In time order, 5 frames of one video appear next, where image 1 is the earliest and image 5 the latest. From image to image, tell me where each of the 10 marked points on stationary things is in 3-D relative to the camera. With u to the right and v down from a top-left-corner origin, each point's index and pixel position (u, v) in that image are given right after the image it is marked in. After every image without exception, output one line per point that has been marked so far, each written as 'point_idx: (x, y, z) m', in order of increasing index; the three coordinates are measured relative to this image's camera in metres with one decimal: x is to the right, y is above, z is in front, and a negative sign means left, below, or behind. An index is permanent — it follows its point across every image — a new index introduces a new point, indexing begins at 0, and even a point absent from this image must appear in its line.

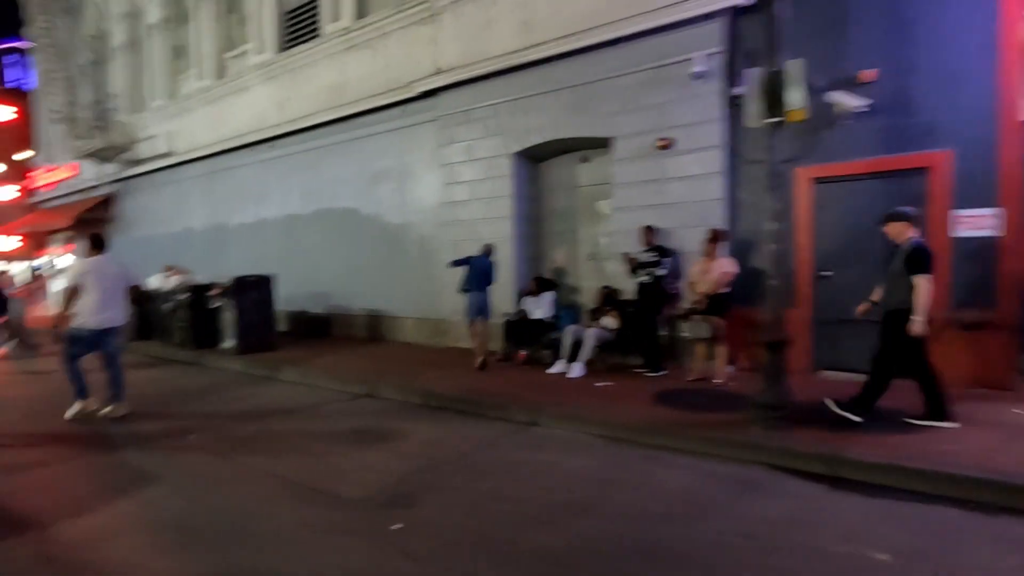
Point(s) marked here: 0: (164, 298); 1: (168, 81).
0: (-8.4, -0.3, +12.9) m
1: (-12.3, +7.4, +19.1) m
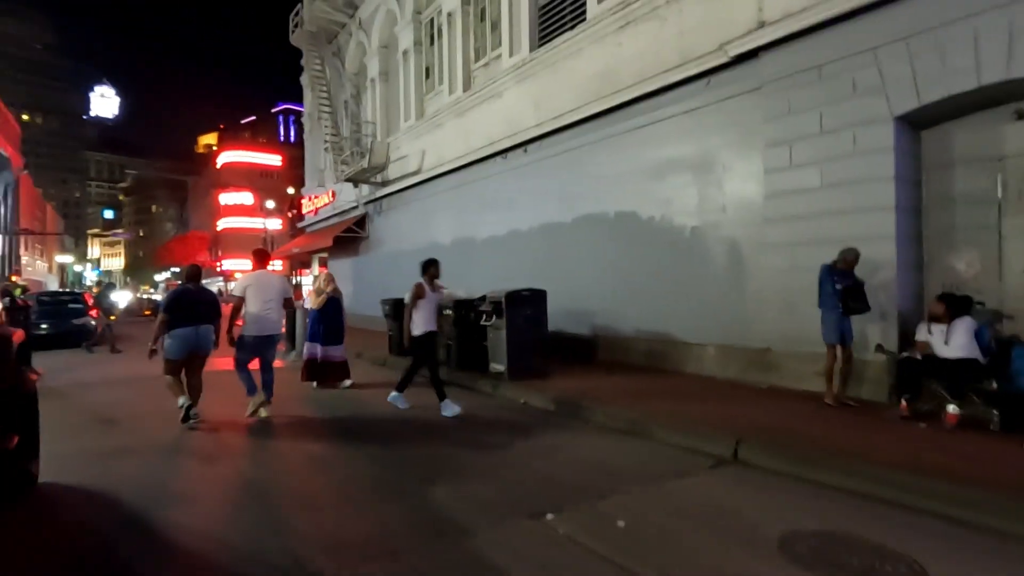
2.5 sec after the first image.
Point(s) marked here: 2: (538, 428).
0: (-2.0, -0.6, +12.2) m
1: (-3.5, +6.9, +19.7) m
2: (+0.3, -1.9, +7.1) m
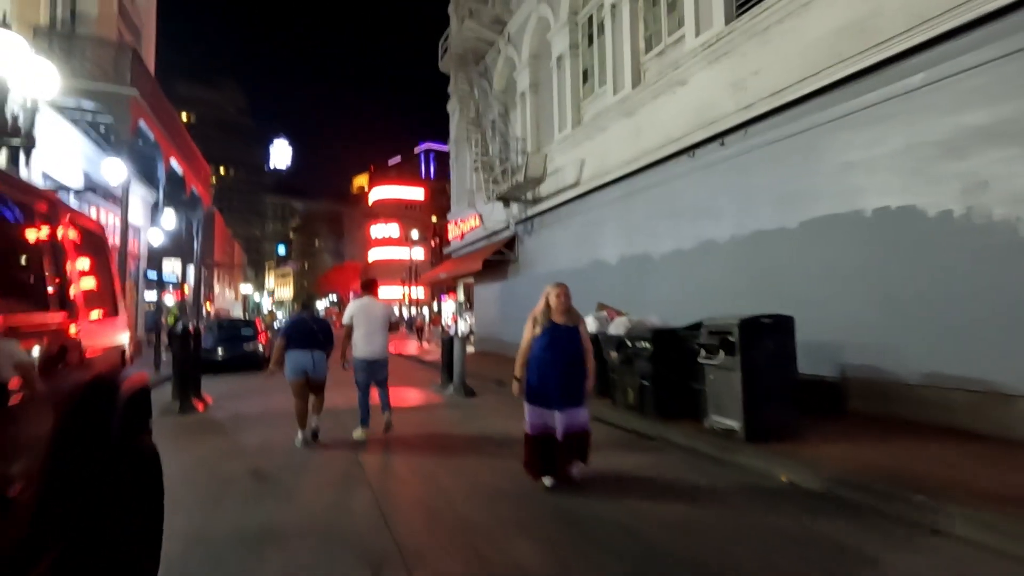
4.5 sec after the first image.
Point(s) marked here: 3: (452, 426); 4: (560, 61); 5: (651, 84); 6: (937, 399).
0: (+1.8, -1.1, +10.0) m
1: (+2.1, +6.0, +17.9) m
2: (+2.8, -2.1, +4.4) m
3: (-1.1, -2.5, +9.9) m
4: (+1.7, +8.0, +18.8) m
5: (+3.6, +5.2, +13.7) m
6: (+6.0, -1.5, +7.4) m
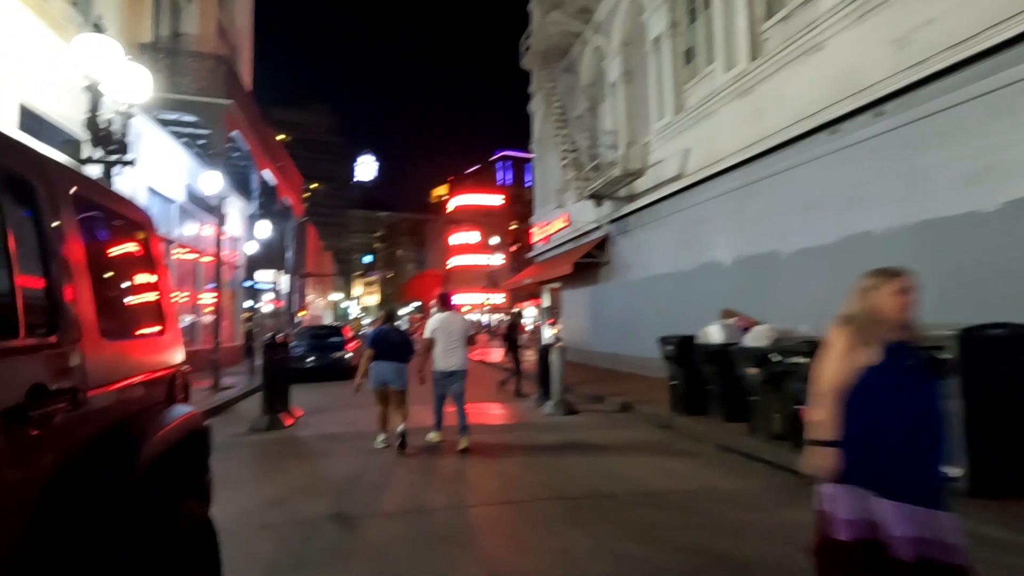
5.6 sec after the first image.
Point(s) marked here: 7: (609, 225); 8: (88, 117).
0: (+3.6, -1.1, +8.3) m
1: (+4.9, +5.9, +16.2) m
2: (+3.8, -2.1, +2.6) m
3: (+0.7, -2.6, +8.6) m
4: (+4.7, +7.8, +17.1) m
5: (+5.8, +5.2, +11.8) m
6: (+7.4, -1.5, +5.2) m
7: (+3.5, +2.4, +19.6) m
8: (-6.5, +2.6, +8.2) m
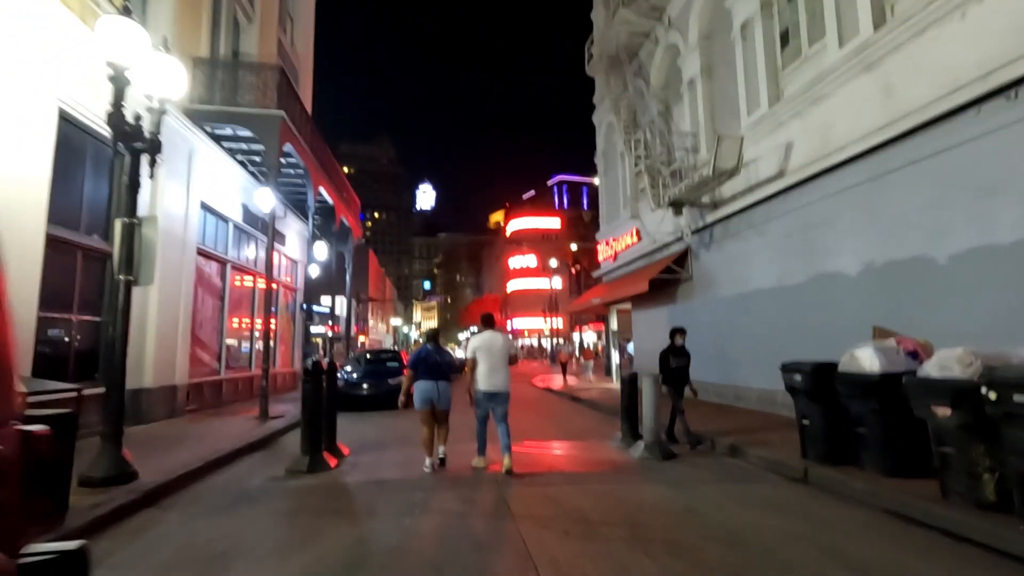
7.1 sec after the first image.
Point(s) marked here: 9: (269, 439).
0: (+4.7, -1.2, +6.0) m
1: (+6.8, +5.5, +14.0) m
2: (+4.3, -1.9, +0.3) m
3: (+1.9, -2.8, +6.6) m
4: (+6.6, +7.3, +15.1) m
5: (+7.2, +4.9, +9.6) m
6: (+8.1, -1.4, +2.5) m
7: (+5.8, +1.7, +17.5) m
8: (-5.4, +2.4, +7.2) m
9: (-5.2, -3.2, +11.5) m
